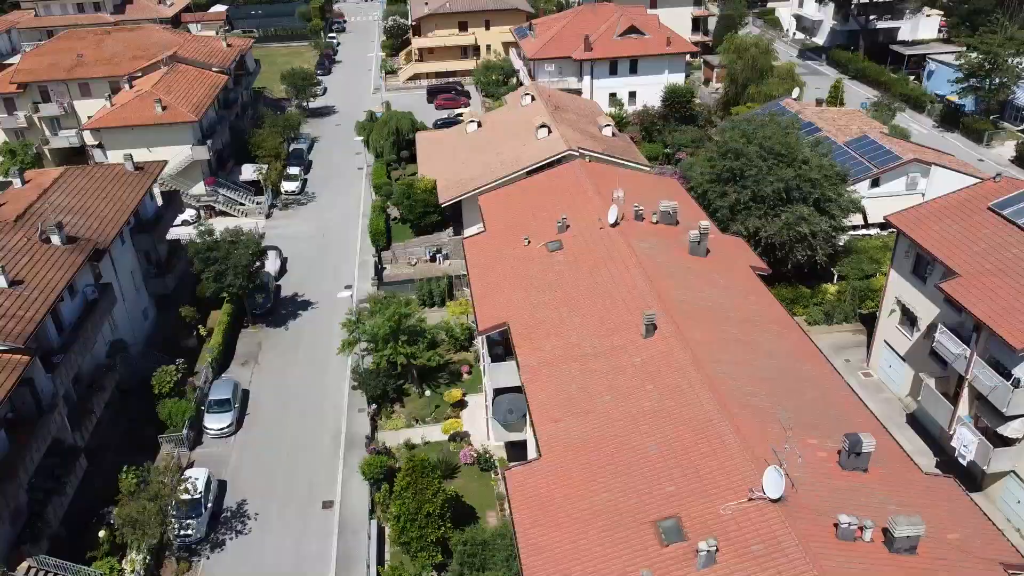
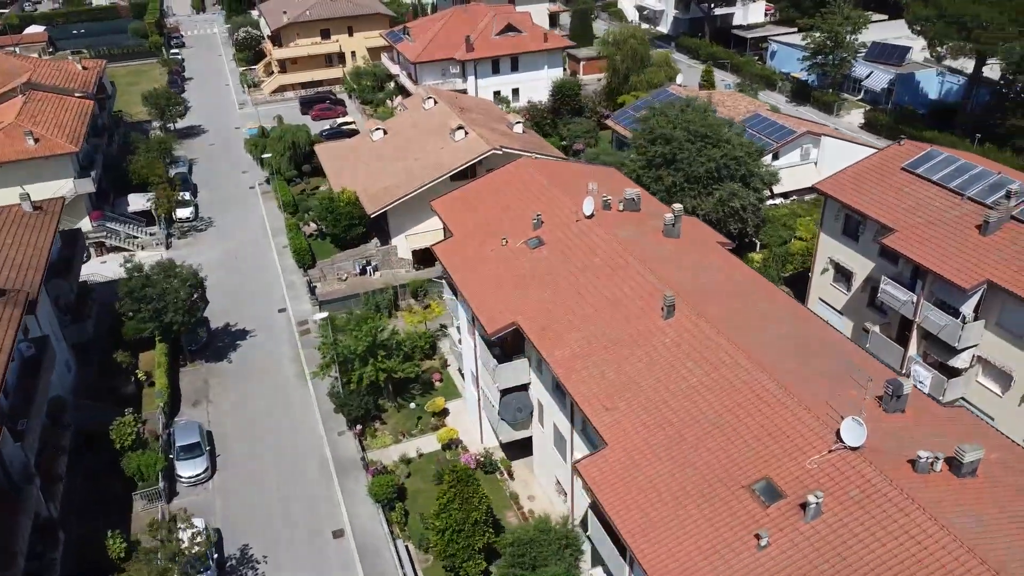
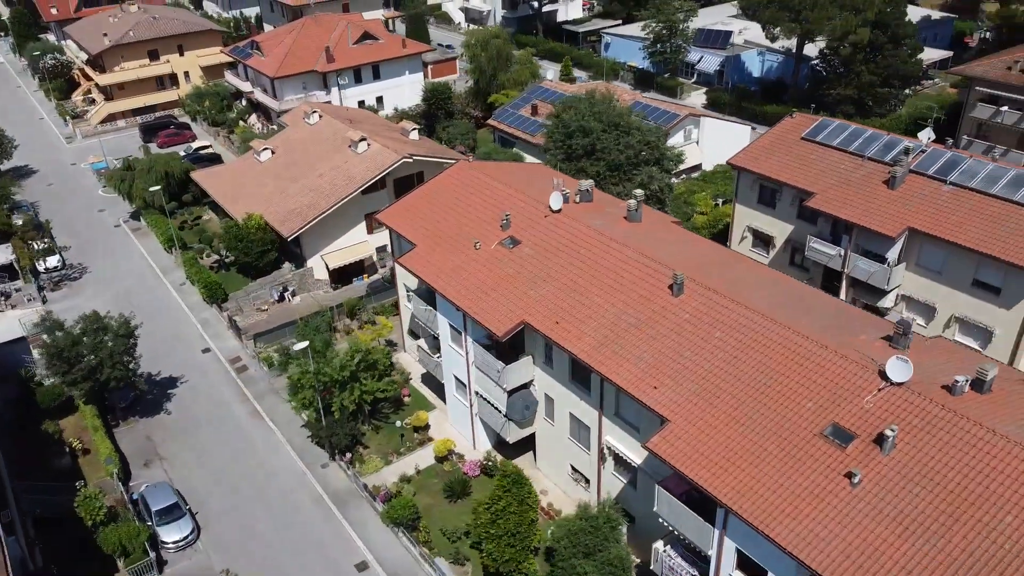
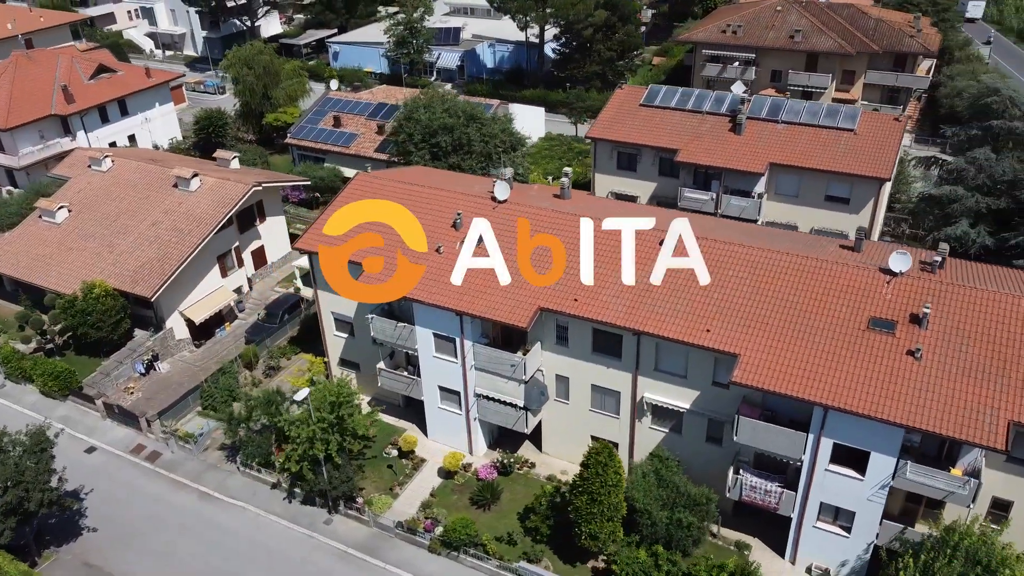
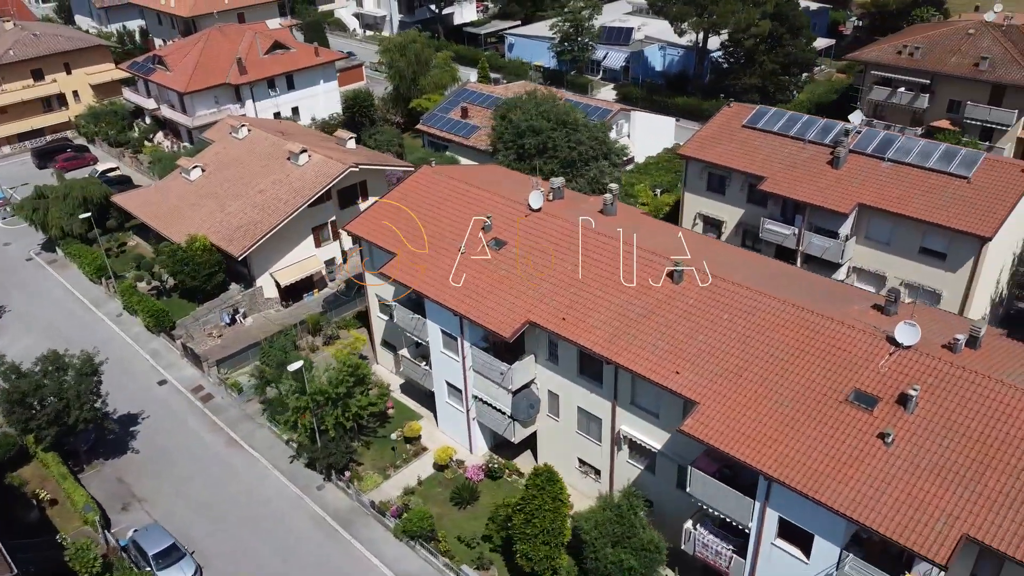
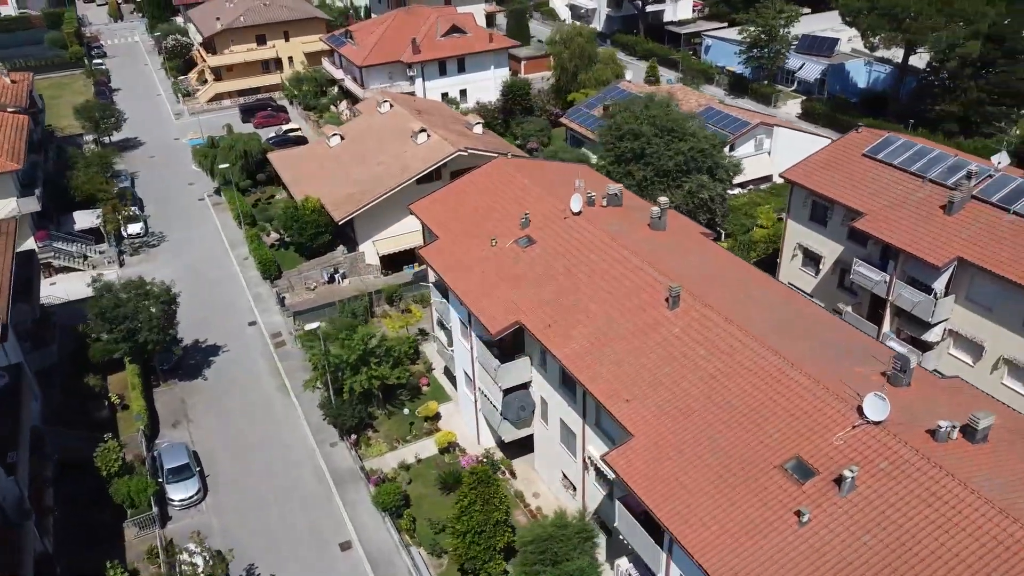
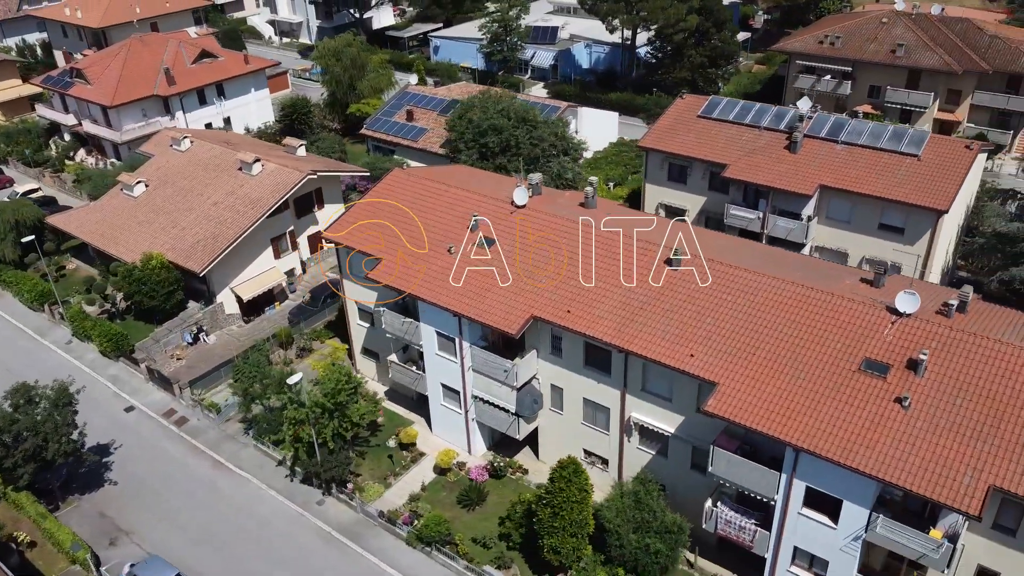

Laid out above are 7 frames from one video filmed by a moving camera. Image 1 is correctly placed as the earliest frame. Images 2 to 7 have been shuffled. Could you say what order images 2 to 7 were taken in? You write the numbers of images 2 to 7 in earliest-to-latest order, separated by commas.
2, 6, 3, 5, 7, 4
